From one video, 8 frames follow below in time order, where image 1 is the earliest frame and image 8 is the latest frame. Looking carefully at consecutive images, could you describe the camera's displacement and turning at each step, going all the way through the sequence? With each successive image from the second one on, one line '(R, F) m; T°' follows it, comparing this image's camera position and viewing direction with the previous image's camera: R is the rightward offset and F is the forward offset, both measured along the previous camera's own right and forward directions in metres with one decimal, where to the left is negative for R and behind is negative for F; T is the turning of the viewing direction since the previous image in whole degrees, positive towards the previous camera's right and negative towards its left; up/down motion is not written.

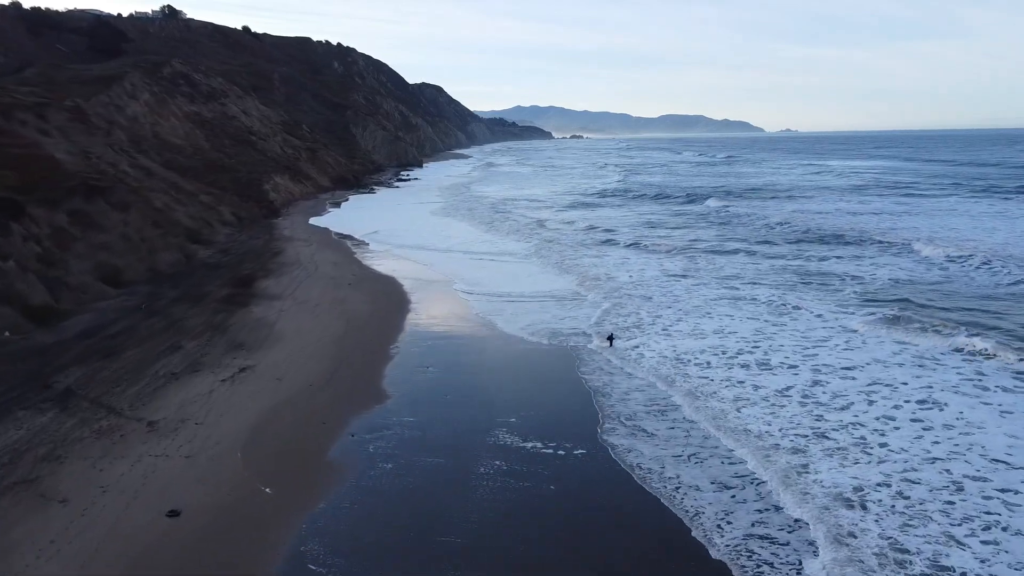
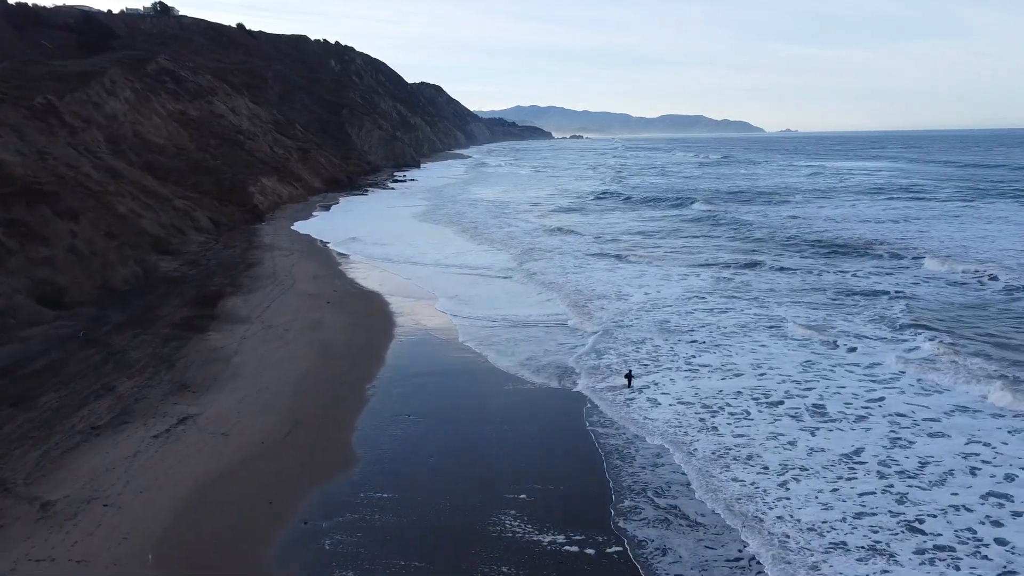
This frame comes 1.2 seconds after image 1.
(0.0, +1.7) m; 0°
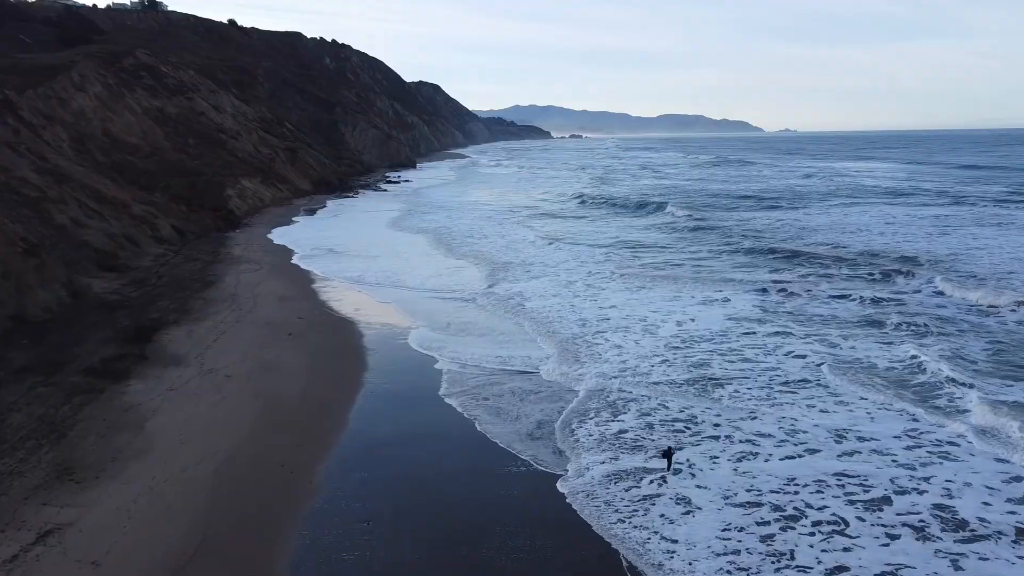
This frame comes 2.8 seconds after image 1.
(0.0, +2.3) m; 0°
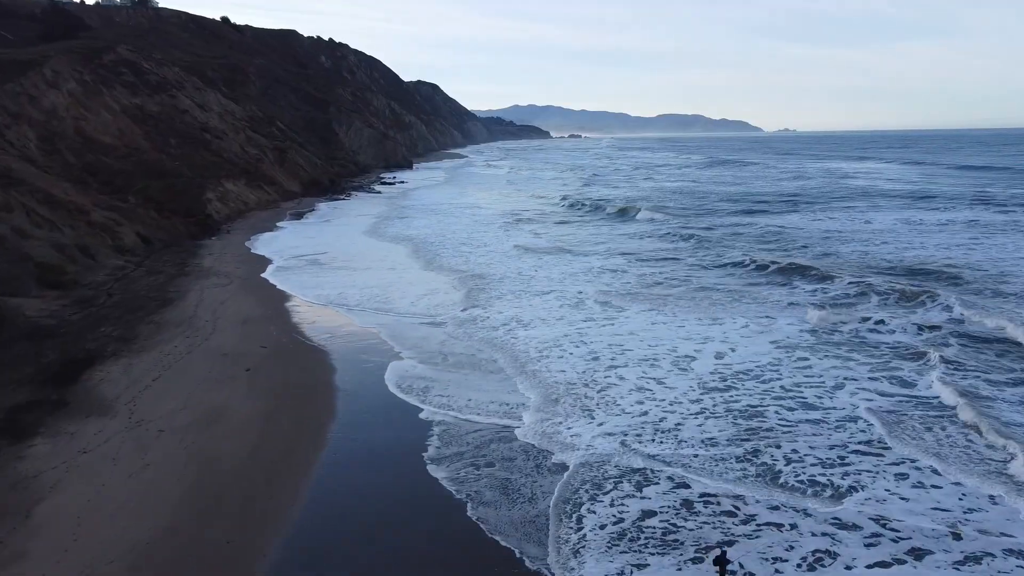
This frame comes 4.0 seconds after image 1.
(0.0, +1.8) m; 0°
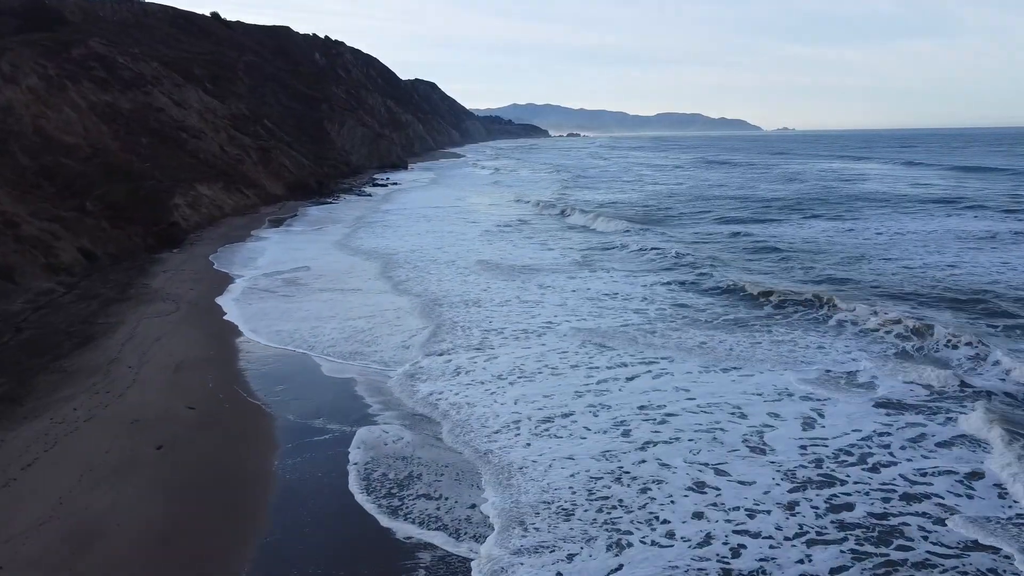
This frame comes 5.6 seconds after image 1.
(-0.1, +2.4) m; 0°
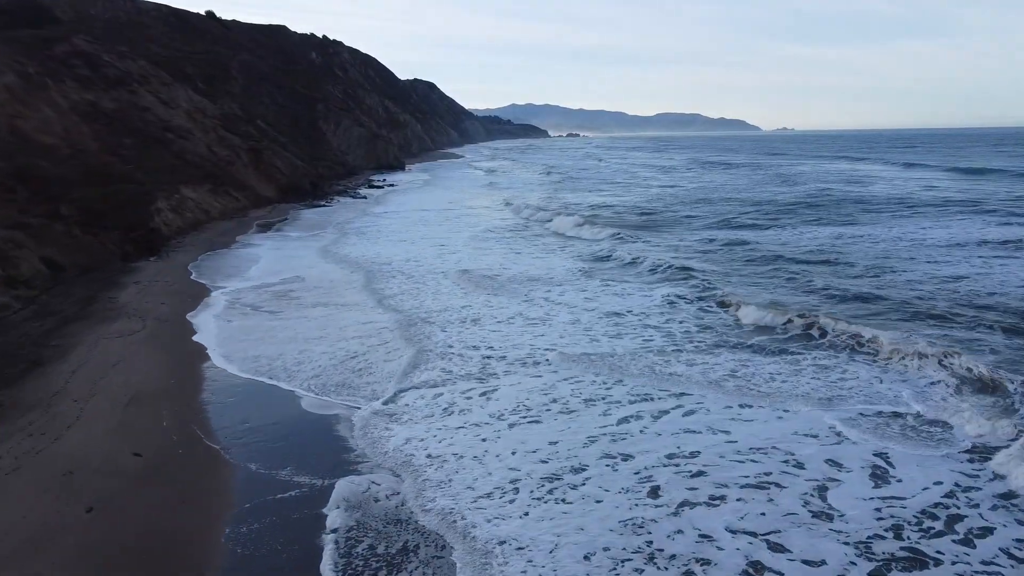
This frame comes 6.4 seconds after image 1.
(-0.1, +1.2) m; 0°
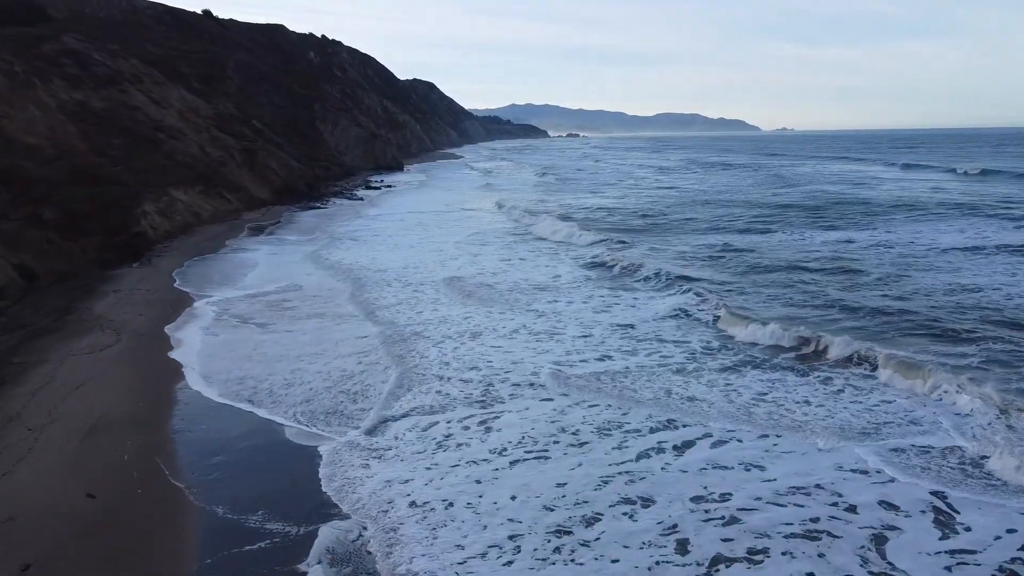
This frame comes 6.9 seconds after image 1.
(0.0, +0.8) m; 0°
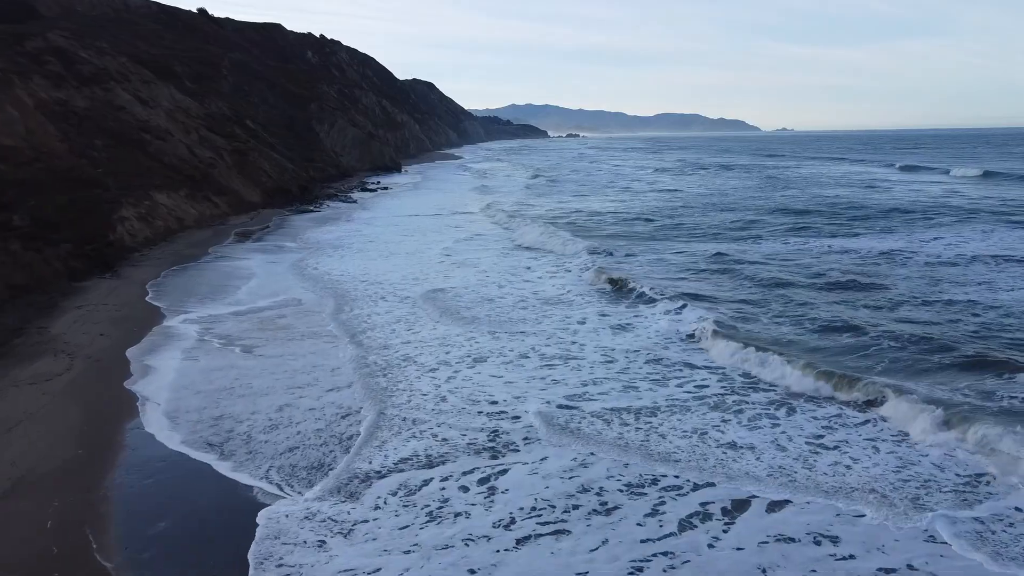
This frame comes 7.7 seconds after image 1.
(-0.1, +1.2) m; 0°
